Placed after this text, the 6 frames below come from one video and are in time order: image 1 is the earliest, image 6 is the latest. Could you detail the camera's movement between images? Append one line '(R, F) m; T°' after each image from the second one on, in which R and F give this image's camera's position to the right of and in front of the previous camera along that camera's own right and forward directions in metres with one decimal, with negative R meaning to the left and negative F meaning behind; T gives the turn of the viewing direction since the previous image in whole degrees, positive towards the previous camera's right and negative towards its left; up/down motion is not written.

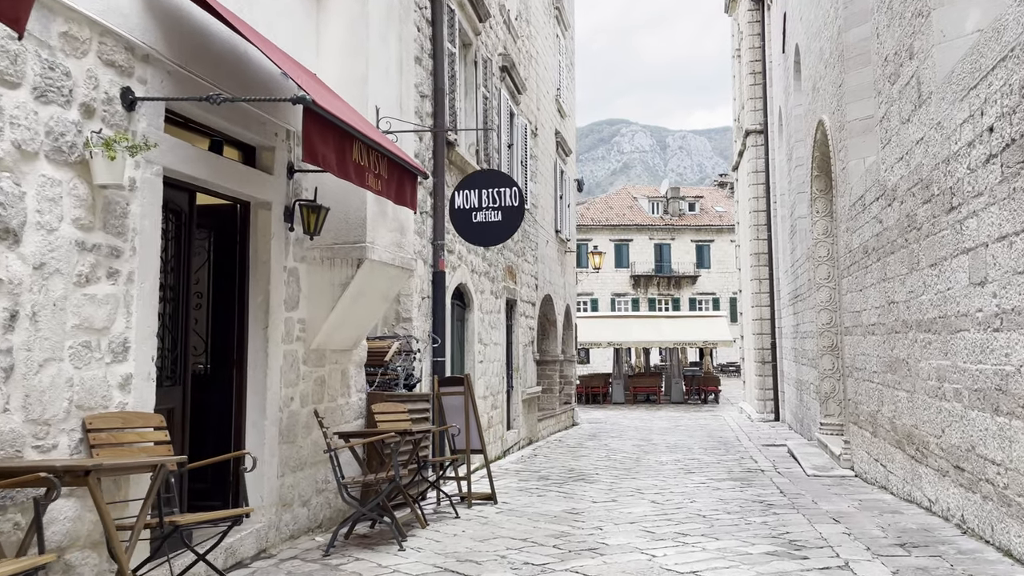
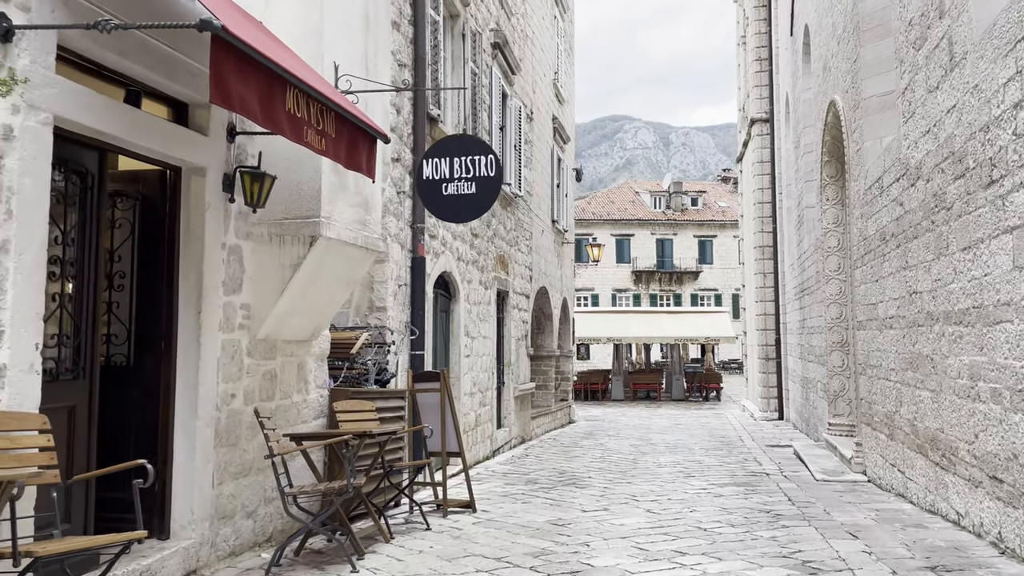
(+0.1, +0.6) m; 0°
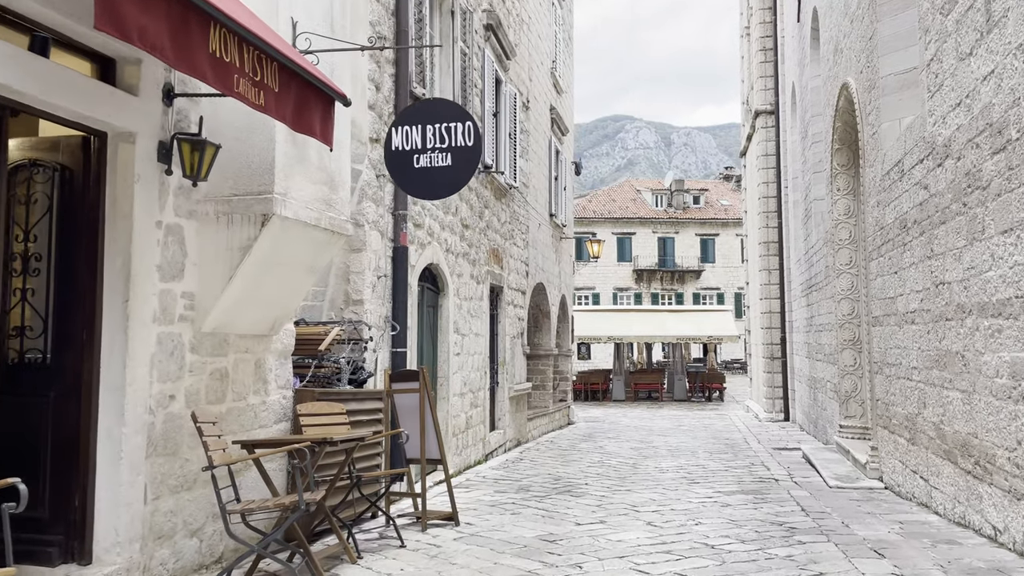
(+0.1, +0.6) m; 0°
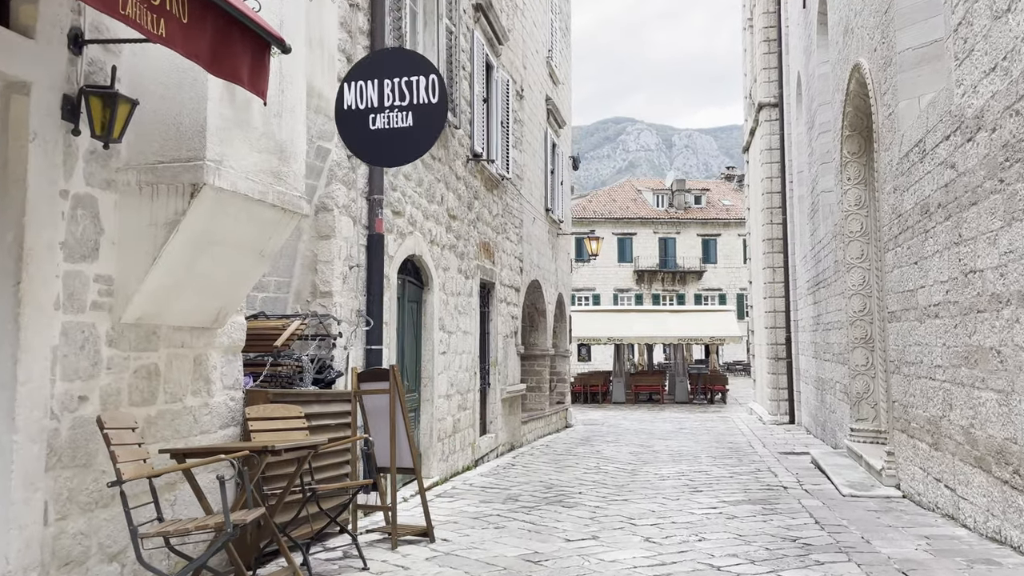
(+0.1, +0.6) m; 0°
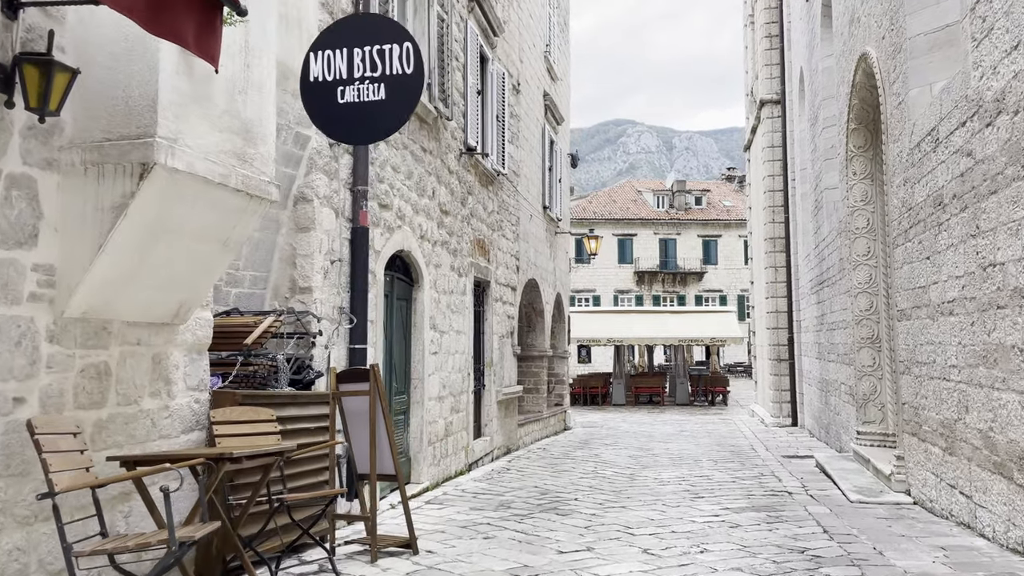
(+0.1, +0.3) m; 0°
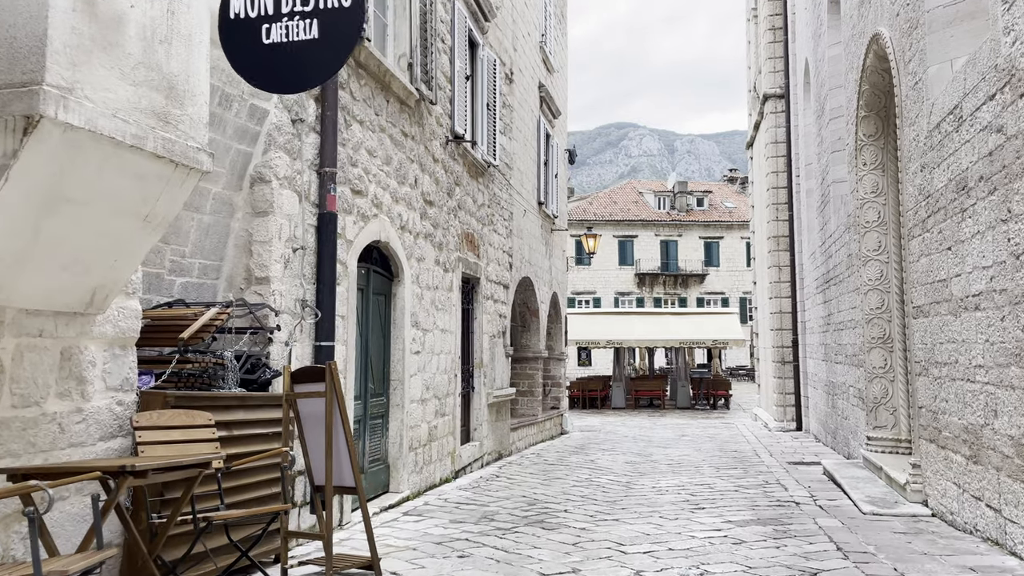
(+0.1, +0.5) m; 0°
